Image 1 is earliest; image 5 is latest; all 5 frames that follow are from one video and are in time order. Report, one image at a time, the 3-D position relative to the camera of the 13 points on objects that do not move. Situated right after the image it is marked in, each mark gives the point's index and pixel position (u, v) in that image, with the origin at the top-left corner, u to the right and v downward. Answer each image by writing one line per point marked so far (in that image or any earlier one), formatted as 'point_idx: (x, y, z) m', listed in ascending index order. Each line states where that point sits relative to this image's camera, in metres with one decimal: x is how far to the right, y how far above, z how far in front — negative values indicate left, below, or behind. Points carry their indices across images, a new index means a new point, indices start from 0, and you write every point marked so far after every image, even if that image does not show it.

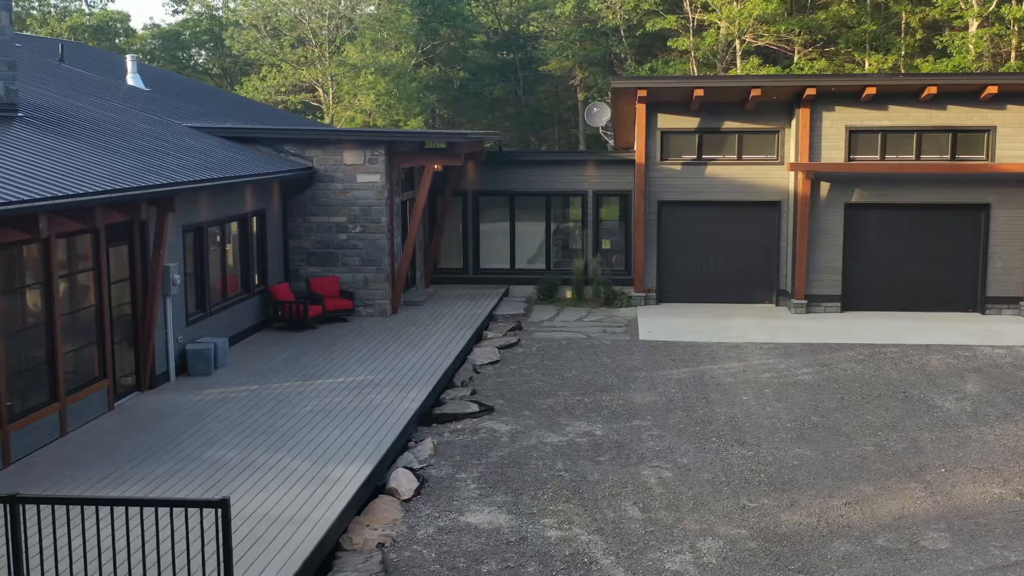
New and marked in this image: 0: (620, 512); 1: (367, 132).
0: (+0.8, -1.7, +8.1) m
1: (-2.0, +2.1, +14.2) m
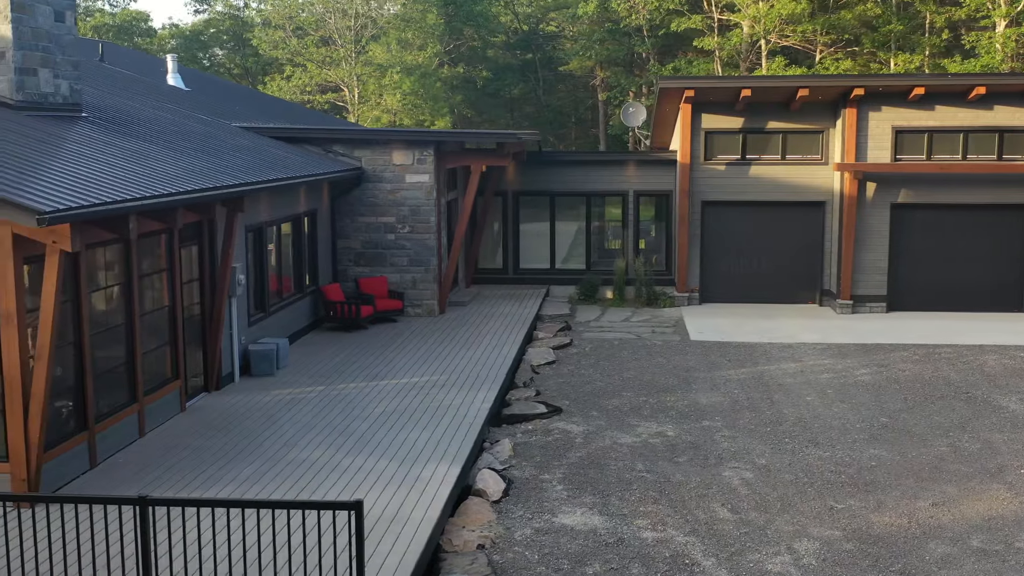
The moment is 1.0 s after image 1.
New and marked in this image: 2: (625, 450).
0: (+1.5, -1.7, +8.1) m
1: (-1.3, +2.1, +14.2) m
2: (+1.0, -1.4, +9.5) m
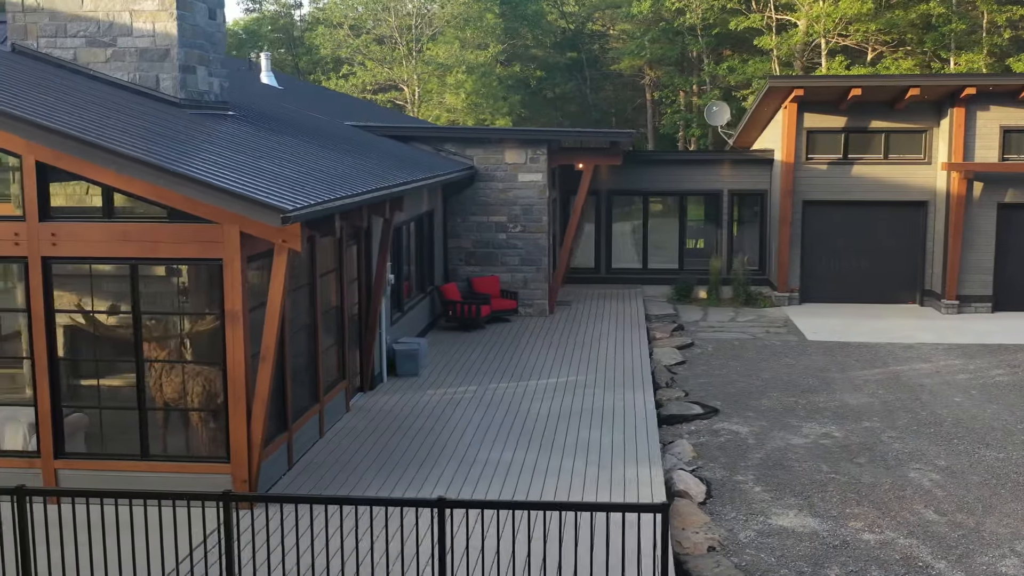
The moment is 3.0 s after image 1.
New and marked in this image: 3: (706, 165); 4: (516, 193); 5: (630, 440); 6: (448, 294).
0: (+3.1, -1.7, +8.0) m
1: (+0.3, +2.1, +14.1) m
2: (+2.6, -1.4, +9.4) m
3: (+3.2, +2.0, +17.6) m
4: (+0.1, +1.3, +14.7) m
5: (+1.0, -1.3, +9.0) m
6: (-0.8, -0.1, +13.8) m
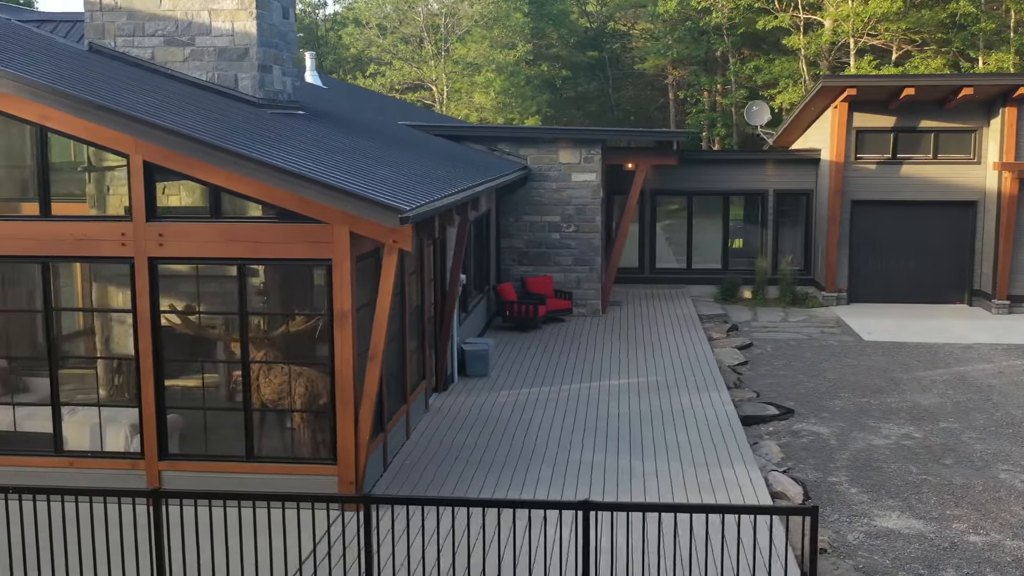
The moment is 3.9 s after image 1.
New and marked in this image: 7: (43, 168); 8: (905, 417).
0: (+3.8, -1.7, +8.0) m
1: (+1.0, +2.1, +14.0) m
2: (+3.3, -1.5, +9.4) m
3: (+4.0, +2.0, +17.6) m
4: (+0.8, +1.3, +14.6) m
5: (+1.7, -1.3, +8.9) m
6: (-0.1, -0.1, +13.7) m
7: (-3.2, +0.8, +7.3) m
8: (+3.9, -1.3, +10.6) m
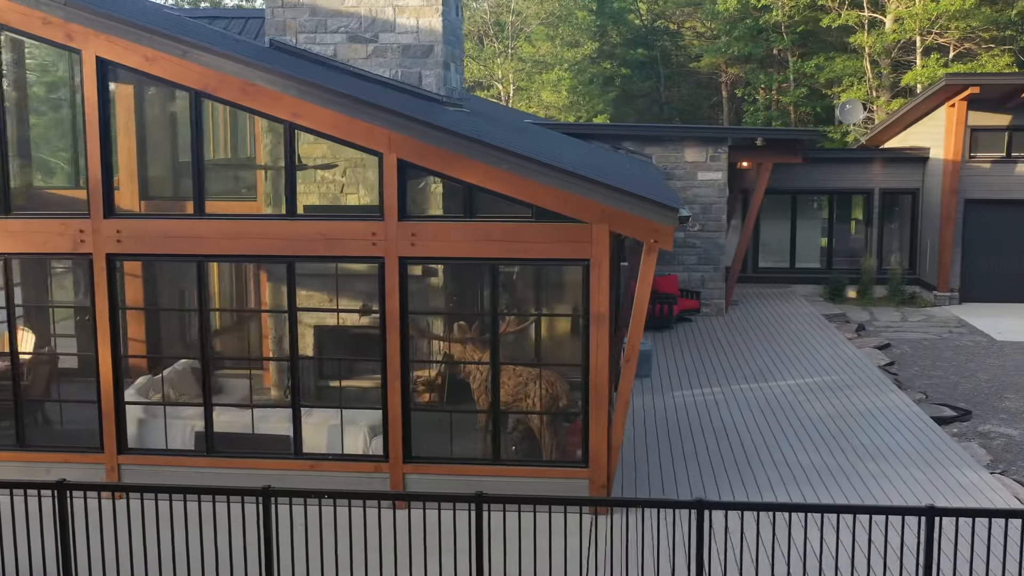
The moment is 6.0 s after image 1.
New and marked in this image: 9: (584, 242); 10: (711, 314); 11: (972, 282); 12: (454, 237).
0: (+5.5, -1.7, +7.9) m
1: (+2.7, +2.1, +13.9) m
2: (+5.1, -1.5, +9.3) m
3: (+5.7, +2.1, +17.5) m
4: (+2.5, +1.3, +14.5) m
5: (+3.5, -1.3, +8.9) m
6: (+1.6, -0.1, +13.6) m
7: (-1.5, +0.8, +7.2) m
8: (+5.6, -1.3, +10.5) m
9: (+0.5, +0.3, +7.0) m
10: (+2.8, -0.4, +14.8) m
11: (+7.2, +0.1, +16.7) m
12: (-0.4, +0.3, +7.1) m
